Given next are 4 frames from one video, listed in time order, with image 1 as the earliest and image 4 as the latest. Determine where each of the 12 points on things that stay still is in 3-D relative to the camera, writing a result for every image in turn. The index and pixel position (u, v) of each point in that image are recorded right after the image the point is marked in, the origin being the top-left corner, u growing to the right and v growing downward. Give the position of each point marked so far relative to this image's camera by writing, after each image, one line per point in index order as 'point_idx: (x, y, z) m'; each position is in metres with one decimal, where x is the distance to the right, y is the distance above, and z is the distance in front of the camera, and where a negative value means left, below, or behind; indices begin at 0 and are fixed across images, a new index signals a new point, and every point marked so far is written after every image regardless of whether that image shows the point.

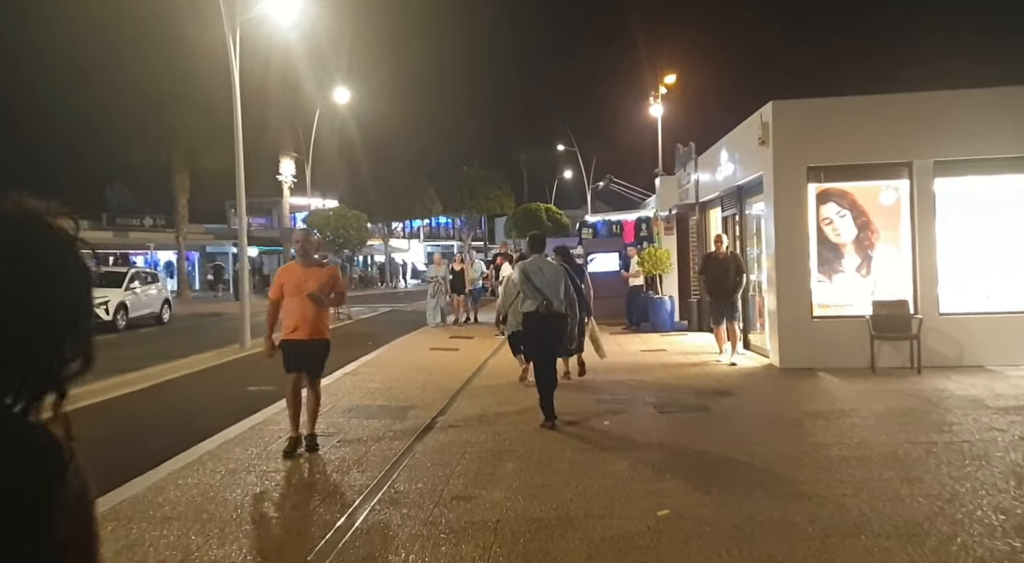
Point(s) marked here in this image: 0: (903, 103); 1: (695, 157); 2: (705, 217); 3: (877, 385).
0: (+5.8, +2.6, +11.0) m
1: (+4.4, +3.0, +18.1) m
2: (+4.5, +1.5, +17.6) m
3: (+4.7, -1.3, +9.6) m
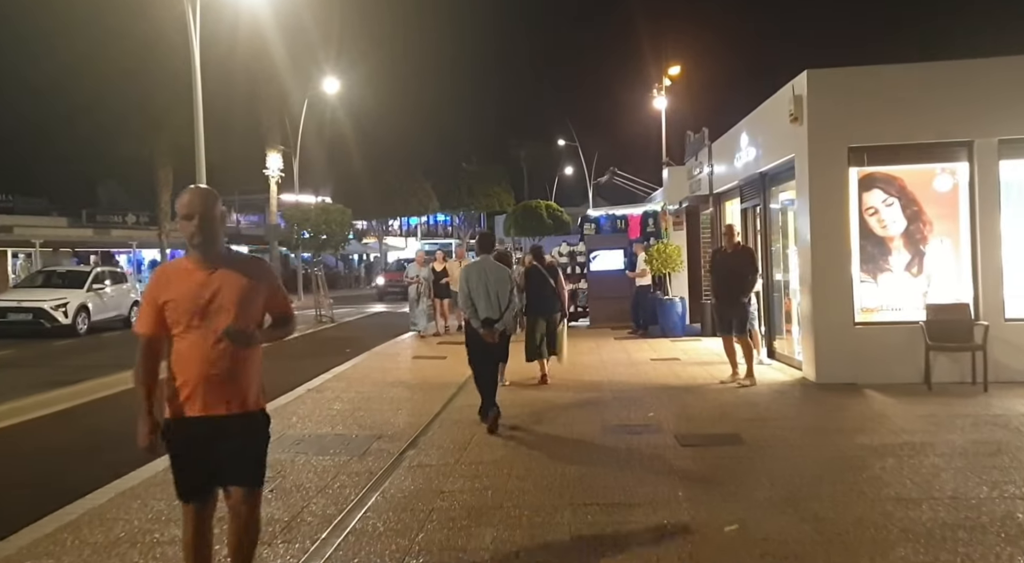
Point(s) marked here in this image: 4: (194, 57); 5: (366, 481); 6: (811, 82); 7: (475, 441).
0: (+5.6, +2.6, +9.4) m
1: (+4.3, +3.0, +16.4) m
2: (+4.4, +1.5, +15.9) m
3: (+4.6, -1.3, +7.9) m
4: (-6.4, +4.6, +15.2) m
5: (-1.2, -1.6, +6.1) m
6: (+3.8, +2.6, +9.6) m
7: (-0.4, -1.6, +7.4) m
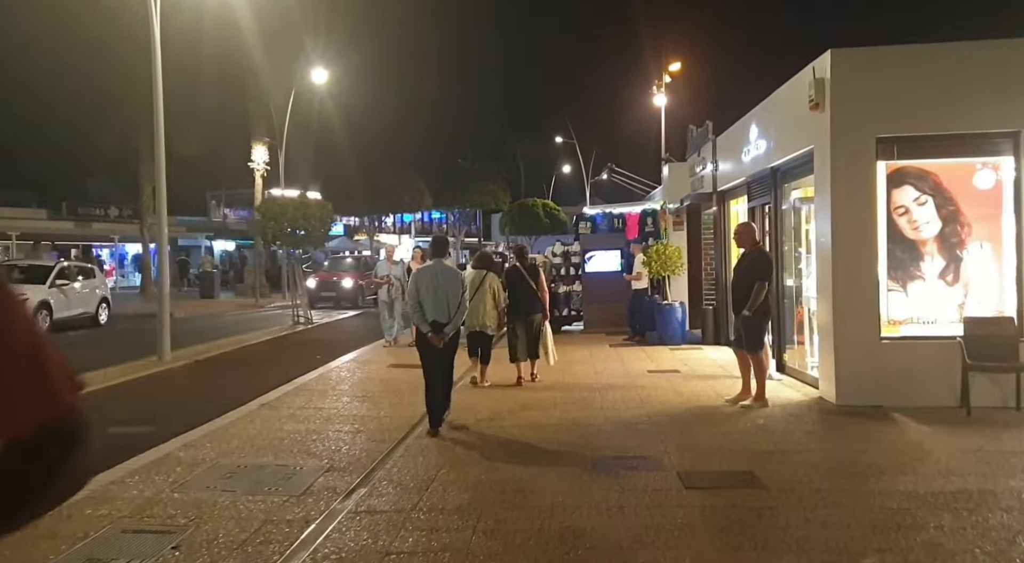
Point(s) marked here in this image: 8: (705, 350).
0: (+5.4, +2.5, +8.2) m
1: (+4.1, +2.9, +15.3) m
2: (+4.2, +1.4, +14.8) m
3: (+4.3, -1.4, +6.8) m
4: (-6.6, +4.6, +14.0) m
5: (-1.4, -1.6, +4.9) m
6: (+3.7, +2.5, +8.4) m
7: (-0.6, -1.6, +6.3) m
8: (+3.6, -1.3, +13.9) m
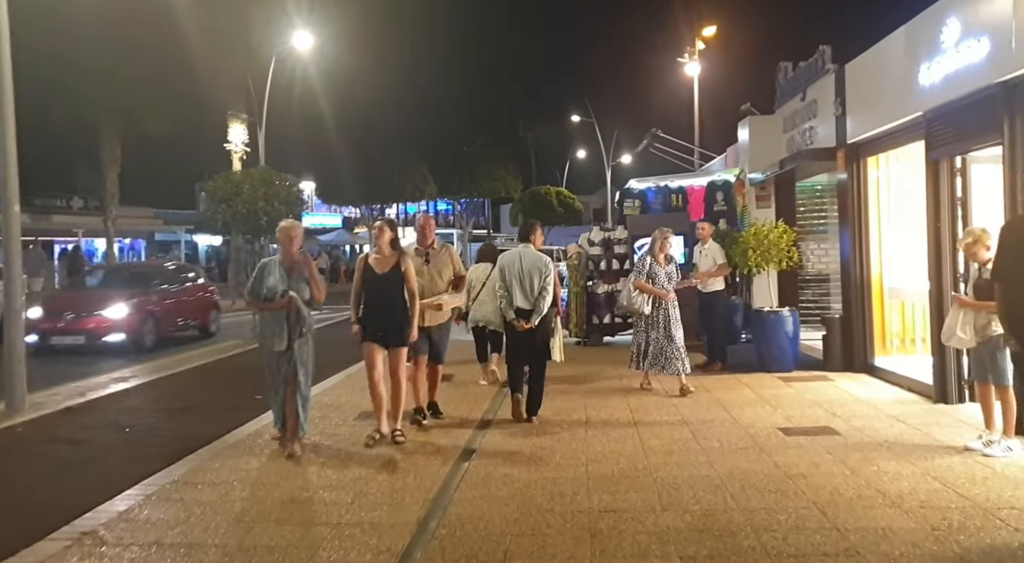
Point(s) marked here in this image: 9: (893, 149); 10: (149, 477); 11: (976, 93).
0: (+5.8, +2.5, +3.5) m
1: (+4.5, +3.0, +10.6) m
2: (+4.6, +1.5, +10.1) m
3: (+4.7, -1.4, +2.1) m
4: (-6.3, +4.5, +9.4) m
5: (-1.1, -1.7, +0.3) m
6: (+4.0, +2.5, +3.7) m
7: (-0.2, -1.7, +1.7) m
8: (+4.0, -1.2, +9.3) m
9: (+4.6, +1.6, +9.2) m
10: (-2.9, -1.5, +6.1) m
11: (+4.3, +1.7, +7.0) m
